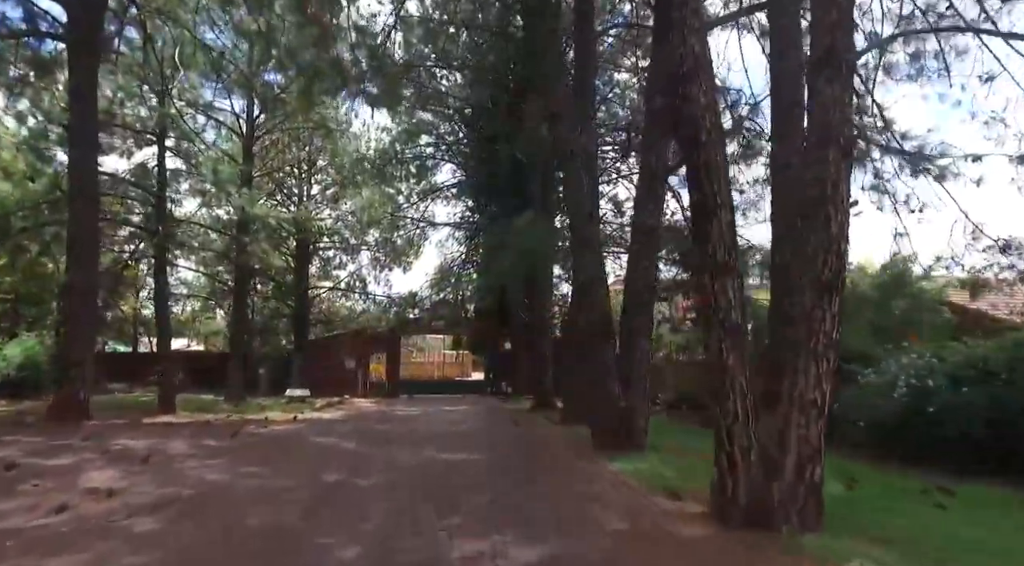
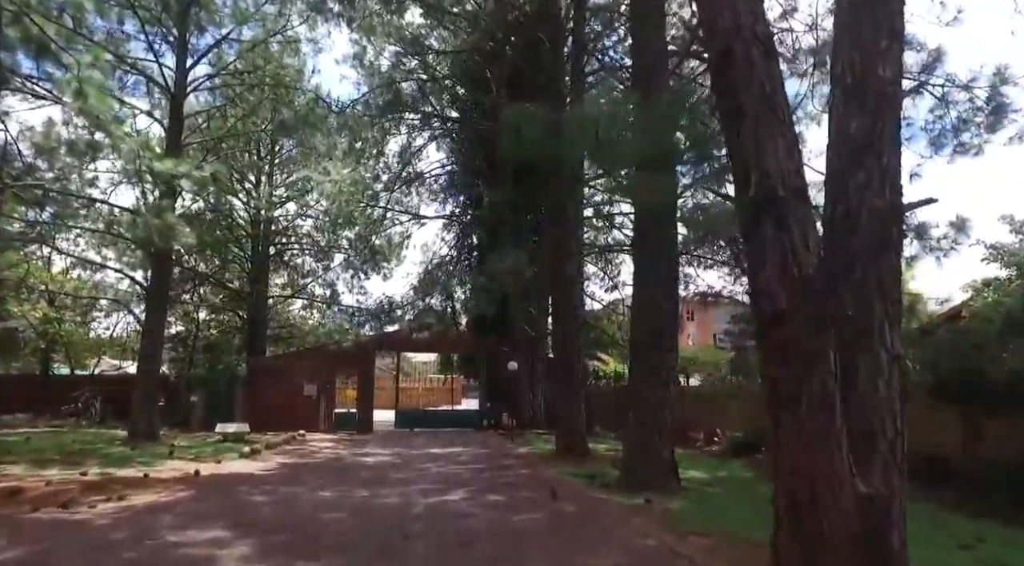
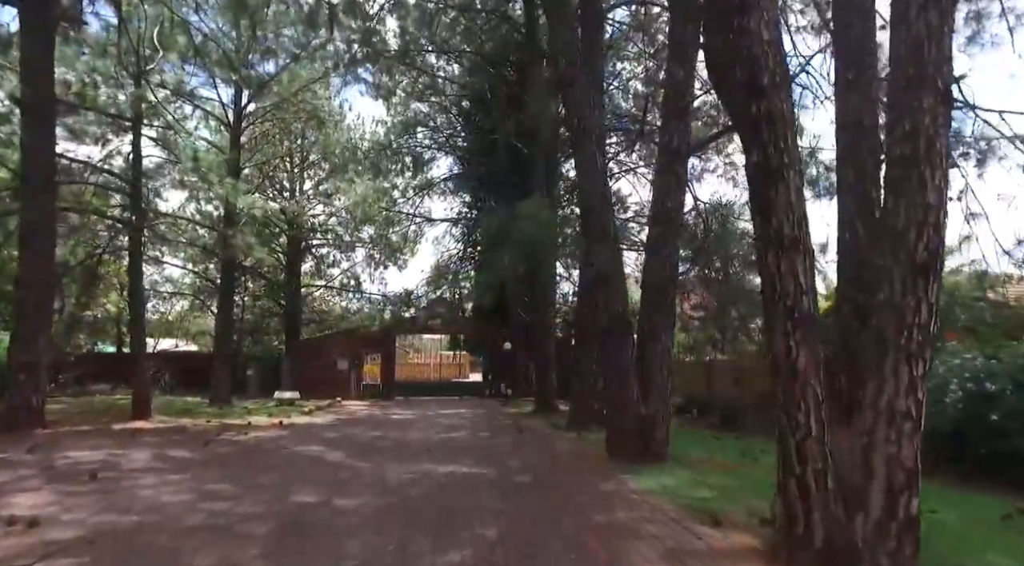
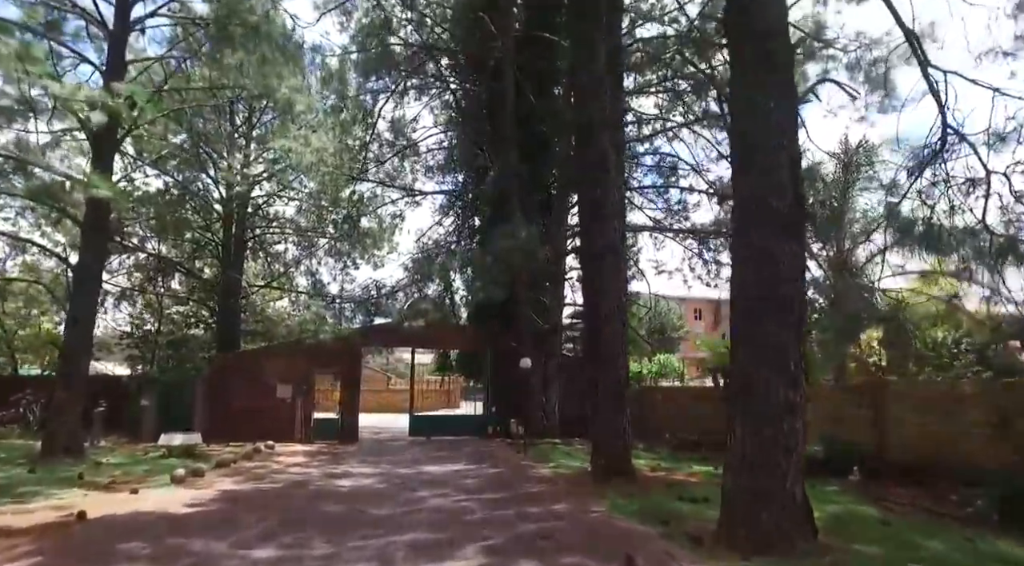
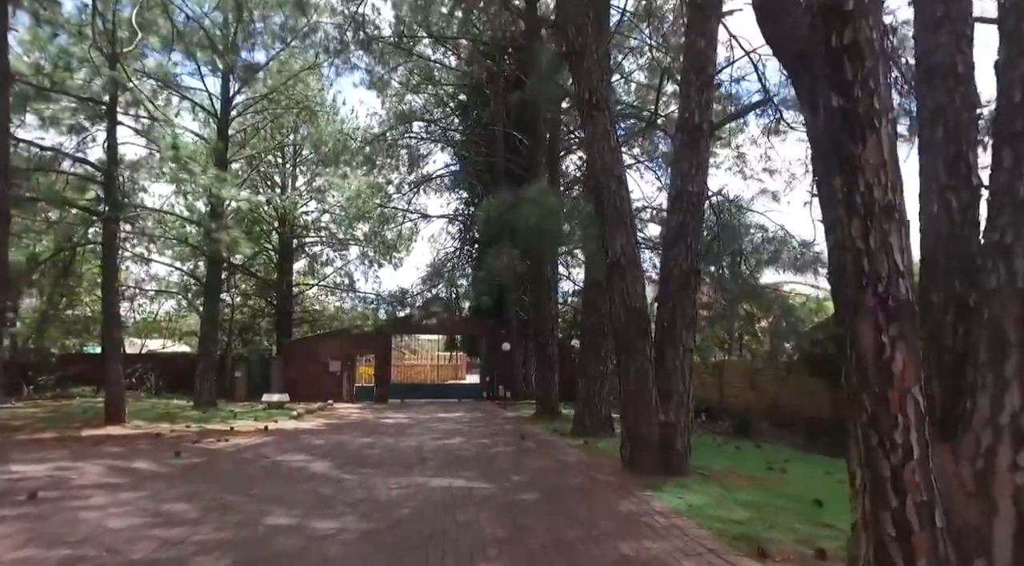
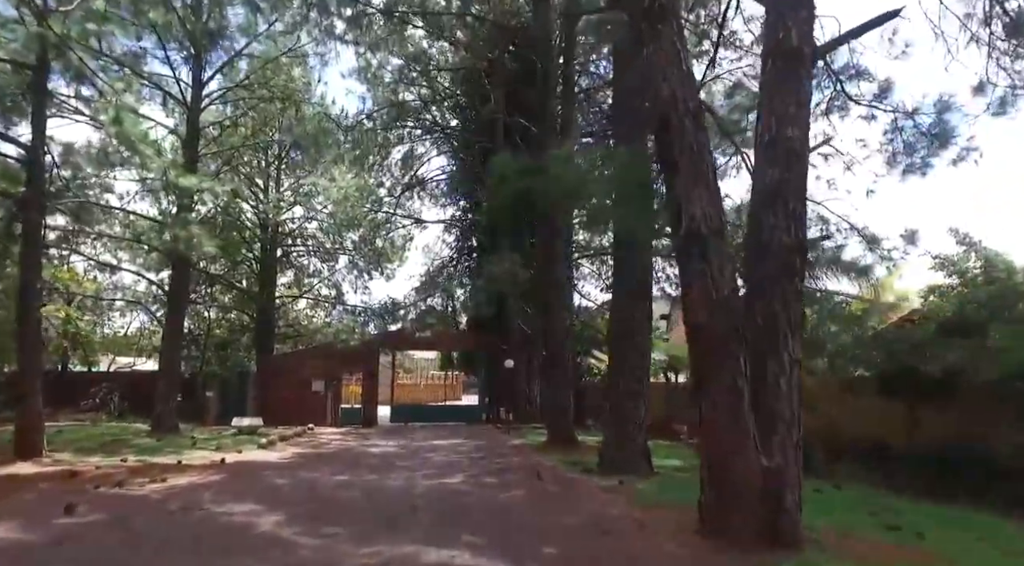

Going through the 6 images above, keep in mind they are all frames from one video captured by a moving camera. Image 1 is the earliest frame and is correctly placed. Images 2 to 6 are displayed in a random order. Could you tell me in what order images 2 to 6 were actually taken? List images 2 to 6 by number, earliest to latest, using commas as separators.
3, 5, 6, 2, 4
